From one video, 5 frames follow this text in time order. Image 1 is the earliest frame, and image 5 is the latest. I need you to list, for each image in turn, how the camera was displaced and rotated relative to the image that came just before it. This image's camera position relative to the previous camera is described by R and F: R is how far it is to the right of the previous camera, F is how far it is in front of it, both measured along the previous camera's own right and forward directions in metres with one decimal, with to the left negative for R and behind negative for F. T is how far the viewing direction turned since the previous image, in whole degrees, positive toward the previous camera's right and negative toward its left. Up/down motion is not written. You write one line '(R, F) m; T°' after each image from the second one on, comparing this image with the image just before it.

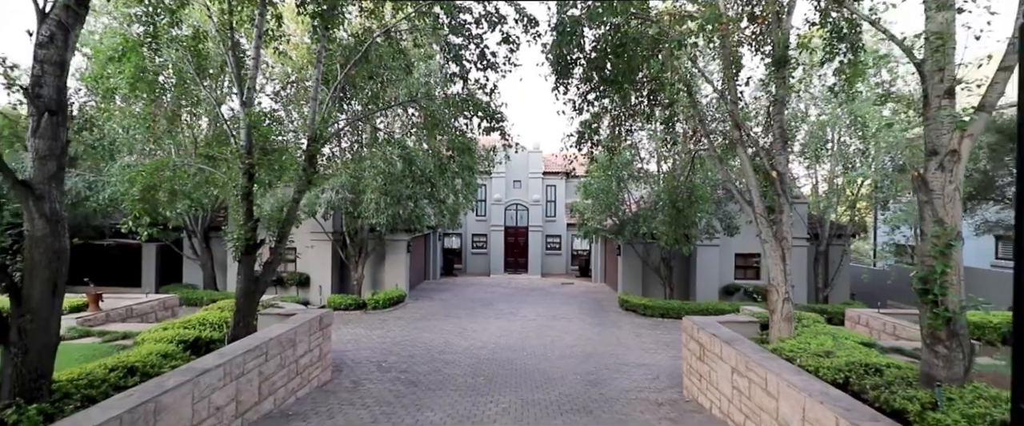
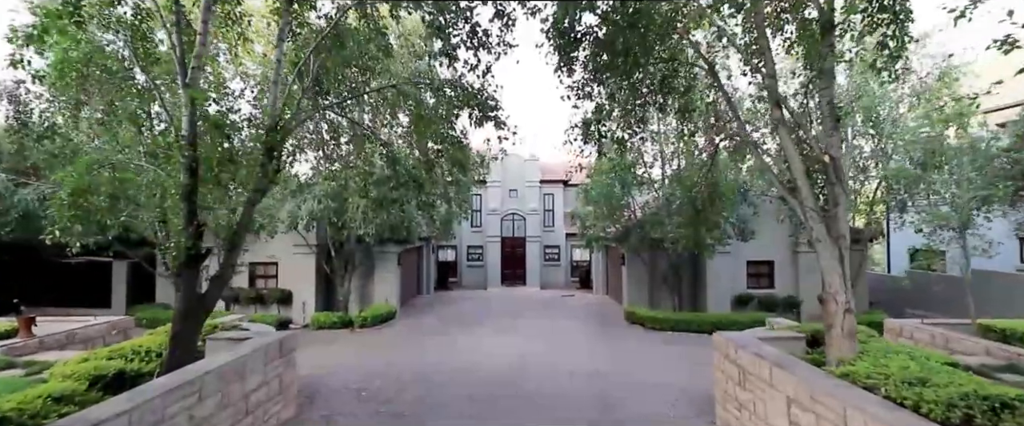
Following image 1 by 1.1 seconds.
(0.0, +0.8) m; 0°
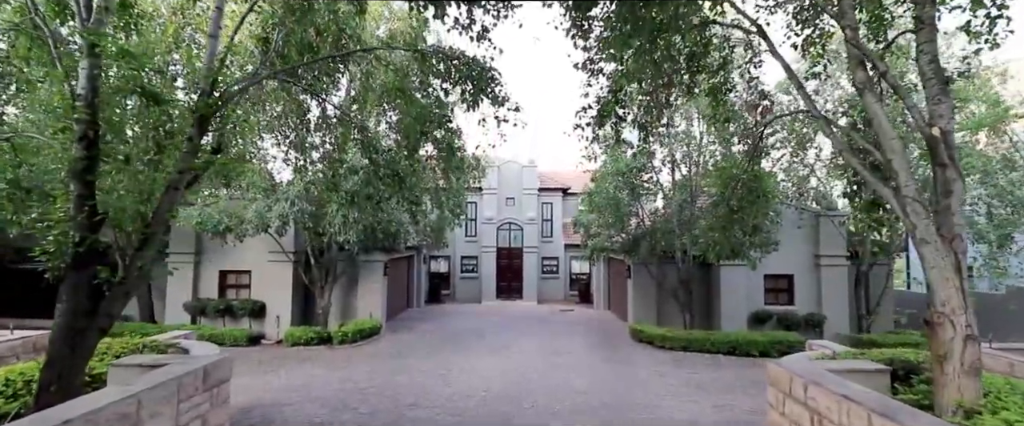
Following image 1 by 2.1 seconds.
(0.0, +1.0) m; 0°
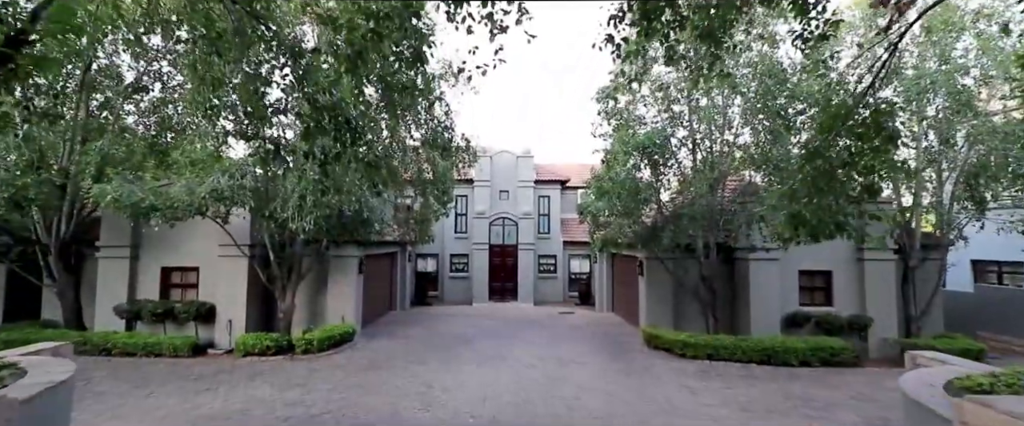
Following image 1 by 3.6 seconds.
(-0.1, +1.5) m; +1°
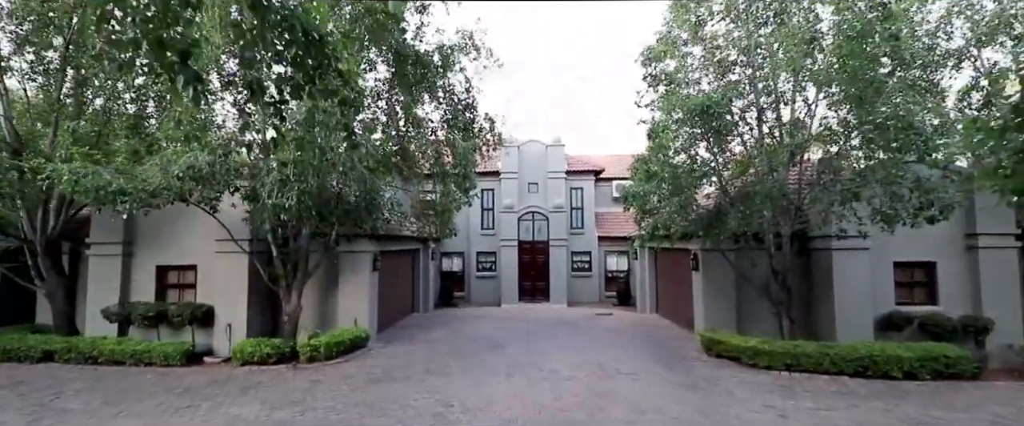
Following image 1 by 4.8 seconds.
(-0.1, +1.3) m; -3°
